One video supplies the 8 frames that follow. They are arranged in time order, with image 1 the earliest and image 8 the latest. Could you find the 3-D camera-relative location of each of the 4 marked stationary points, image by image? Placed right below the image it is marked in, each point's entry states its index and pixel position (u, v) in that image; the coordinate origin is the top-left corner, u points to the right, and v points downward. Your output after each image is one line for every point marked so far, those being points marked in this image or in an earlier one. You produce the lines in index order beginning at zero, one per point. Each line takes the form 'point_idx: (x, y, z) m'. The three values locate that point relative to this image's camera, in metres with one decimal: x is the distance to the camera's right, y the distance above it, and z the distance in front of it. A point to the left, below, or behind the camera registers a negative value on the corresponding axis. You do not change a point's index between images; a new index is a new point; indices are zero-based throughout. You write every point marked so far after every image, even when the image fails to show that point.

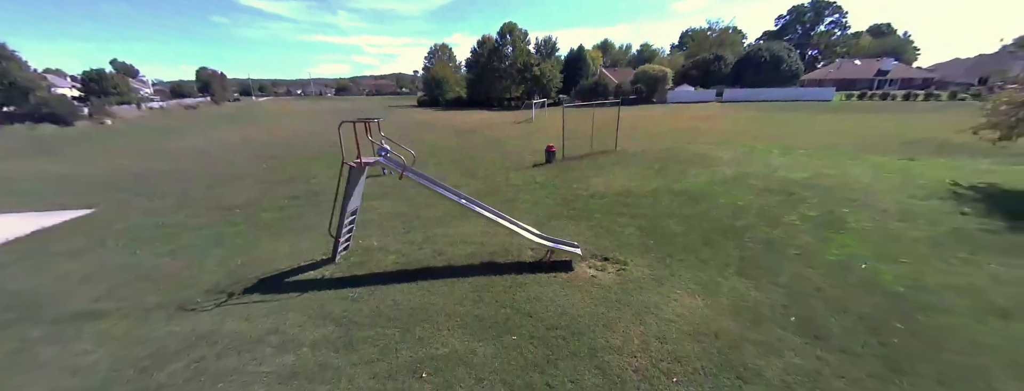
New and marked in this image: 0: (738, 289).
0: (+3.5, -1.5, +5.3) m
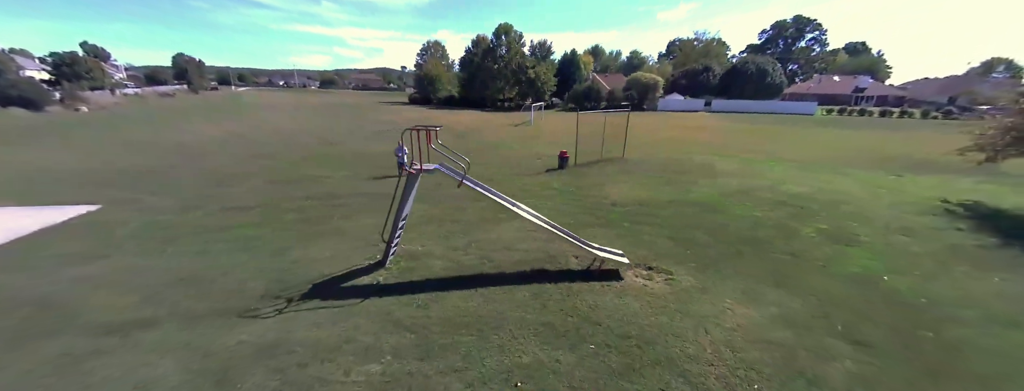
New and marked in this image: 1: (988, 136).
0: (+4.4, -1.7, +5.6) m
1: (+14.8, +1.8, +10.3) m
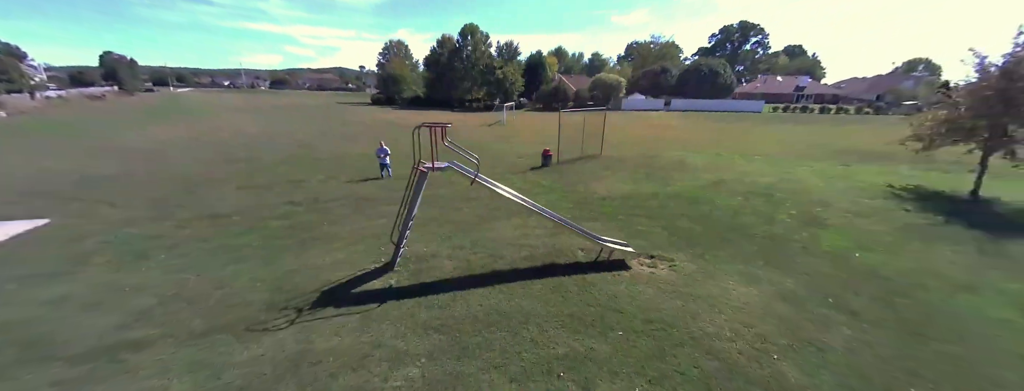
0: (+4.7, -1.5, +6.1) m
1: (+14.4, +2.3, +11.8) m
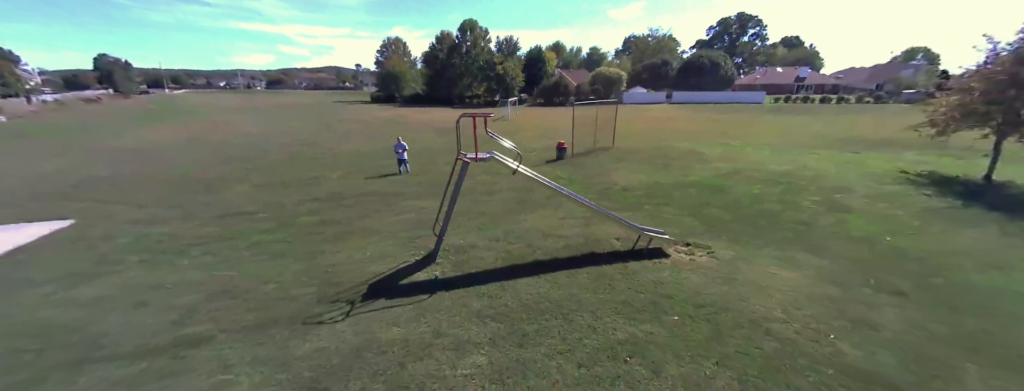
0: (+5.4, -1.2, +6.2) m
1: (+15.0, +2.8, +11.9) m
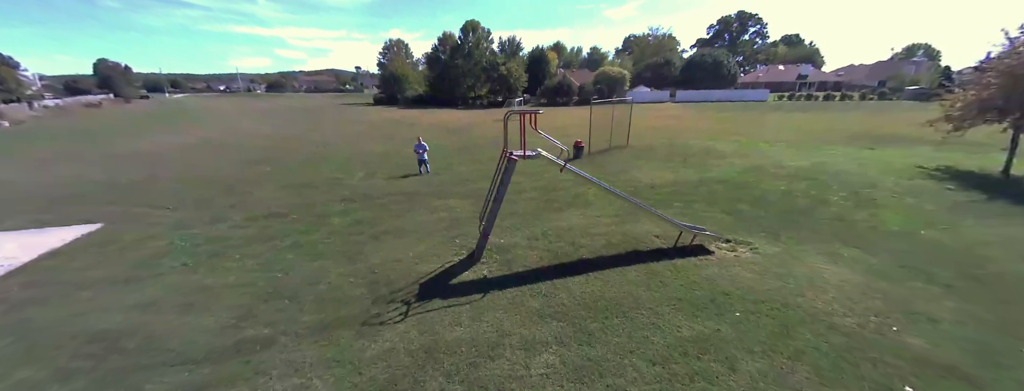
0: (+6.1, -1.1, +6.1) m
1: (+15.7, +3.0, +12.0) m
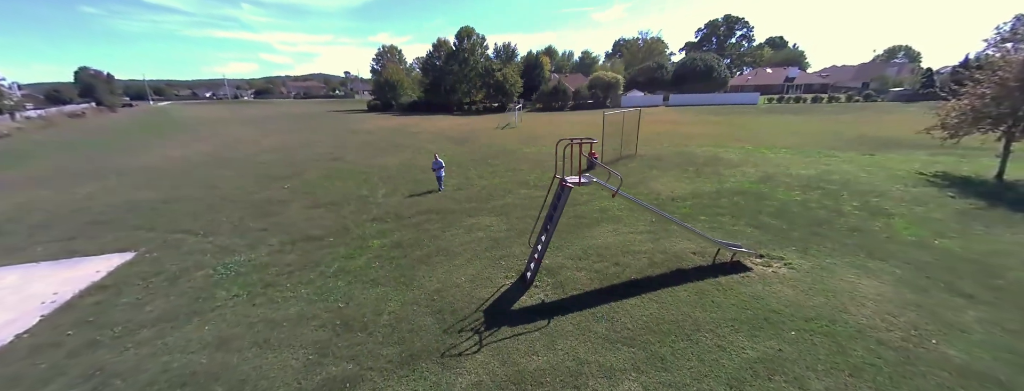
0: (+7.0, -1.4, +6.5) m
1: (+16.3, +2.9, +12.6) m
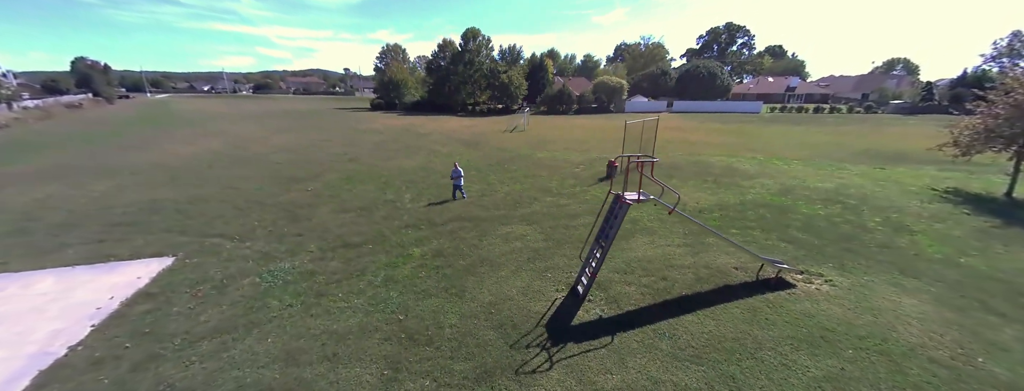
0: (+7.9, -1.8, +6.7) m
1: (+17.2, +2.3, +13.0) m
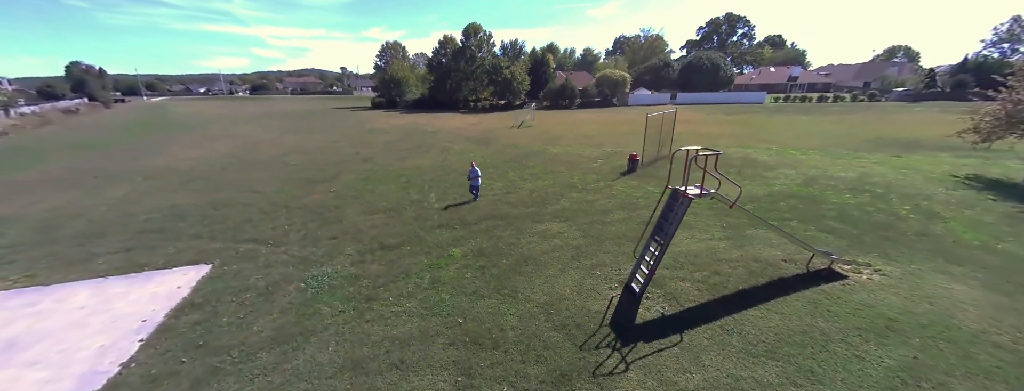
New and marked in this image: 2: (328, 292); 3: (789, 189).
0: (+8.9, -1.6, +6.6) m
1: (+18.0, +2.8, +12.9) m
2: (-3.4, -1.8, +6.2) m
3: (+9.1, +0.2, +11.4) m
